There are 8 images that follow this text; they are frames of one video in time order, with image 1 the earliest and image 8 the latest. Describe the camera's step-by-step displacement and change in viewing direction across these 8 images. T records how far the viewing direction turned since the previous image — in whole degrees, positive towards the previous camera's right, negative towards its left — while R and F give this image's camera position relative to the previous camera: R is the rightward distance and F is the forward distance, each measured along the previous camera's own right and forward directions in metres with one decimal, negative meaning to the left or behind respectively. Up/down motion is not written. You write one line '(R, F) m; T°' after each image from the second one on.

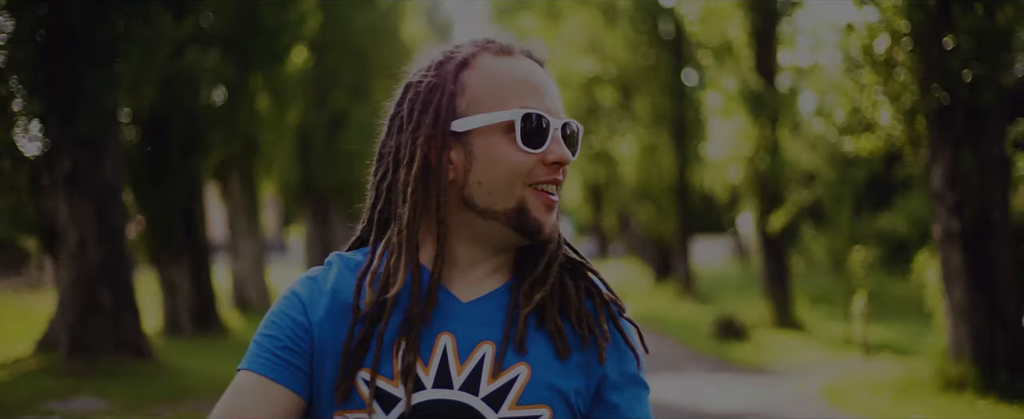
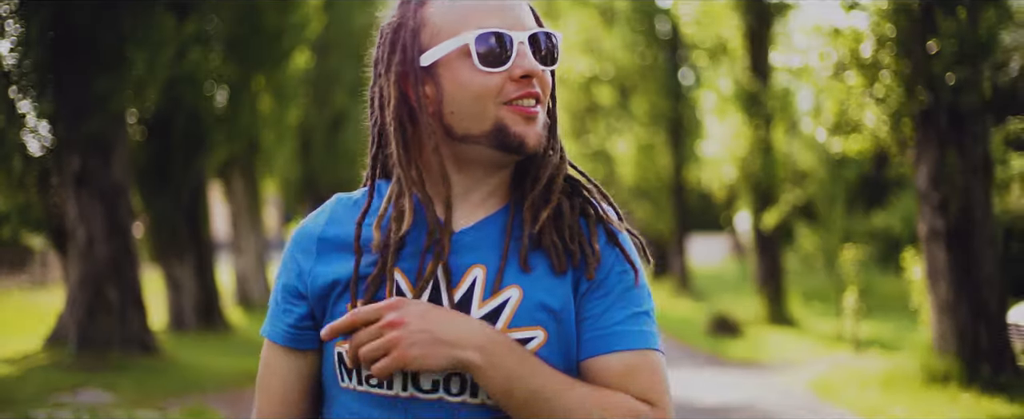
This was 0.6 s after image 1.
(0.0, -0.3) m; 0°
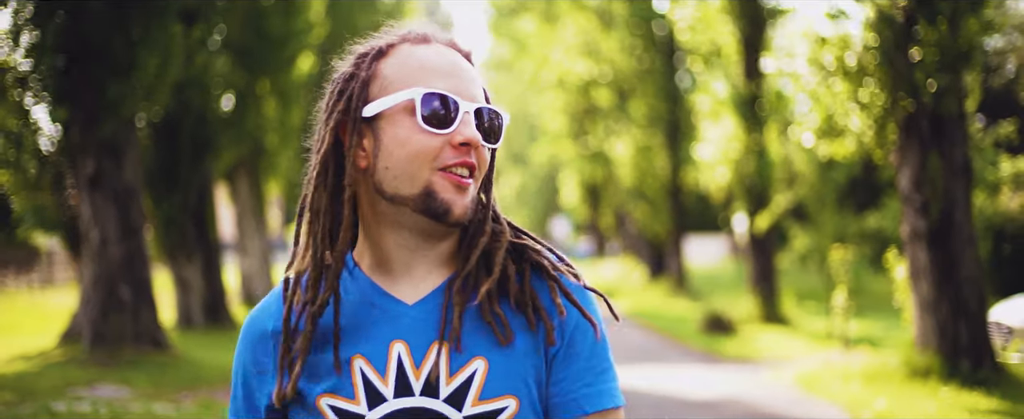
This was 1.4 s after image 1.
(0.0, -0.4) m; 0°
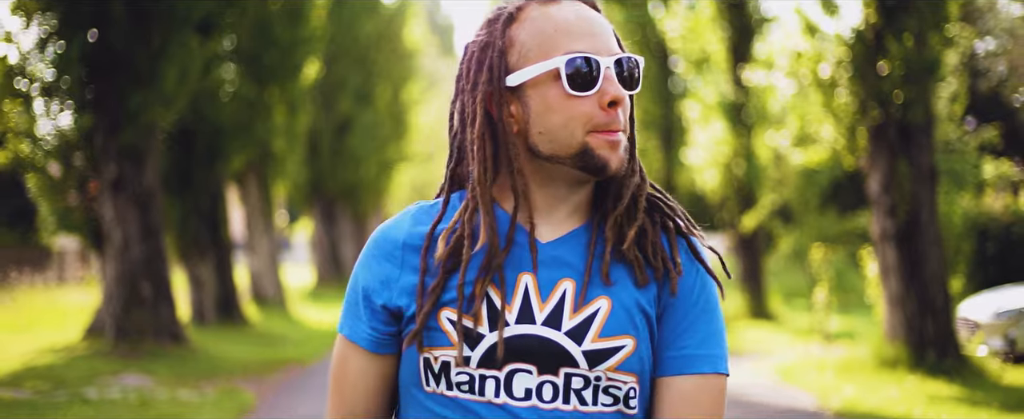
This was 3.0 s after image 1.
(0.0, -0.8) m; 0°
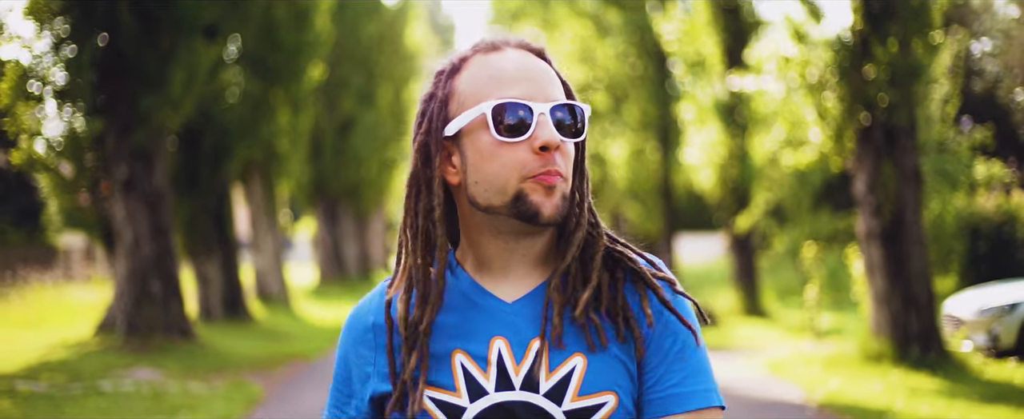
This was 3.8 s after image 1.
(0.0, -0.4) m; 0°
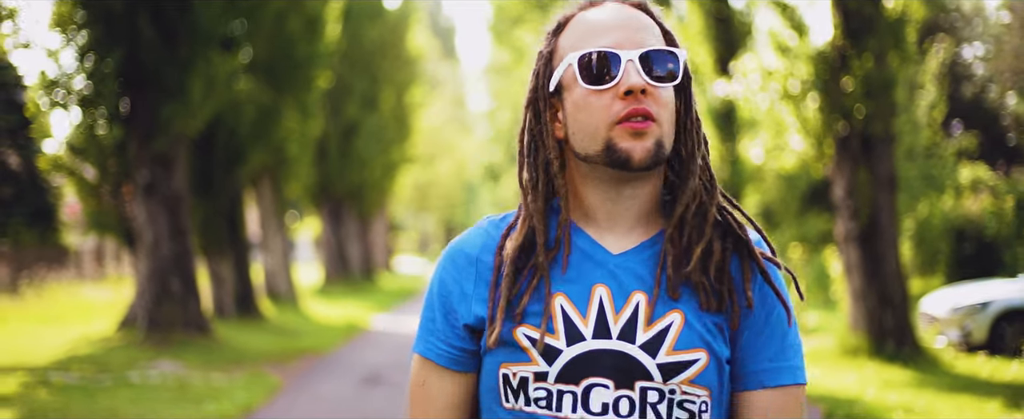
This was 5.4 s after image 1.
(0.0, -0.8) m; 0°
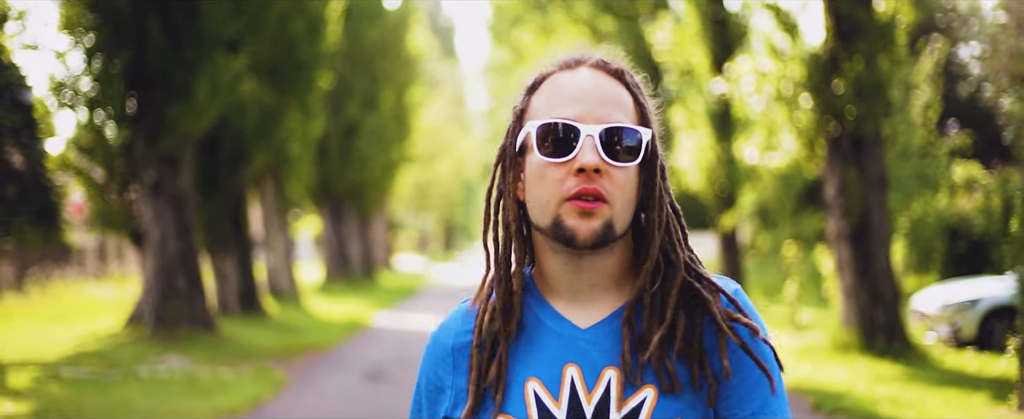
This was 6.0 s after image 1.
(0.0, -0.3) m; 0°
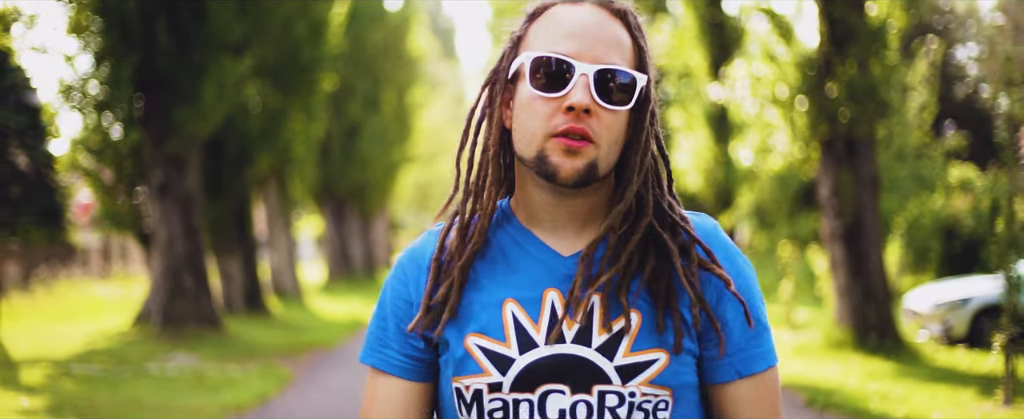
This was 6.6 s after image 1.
(0.0, -0.3) m; 0°
